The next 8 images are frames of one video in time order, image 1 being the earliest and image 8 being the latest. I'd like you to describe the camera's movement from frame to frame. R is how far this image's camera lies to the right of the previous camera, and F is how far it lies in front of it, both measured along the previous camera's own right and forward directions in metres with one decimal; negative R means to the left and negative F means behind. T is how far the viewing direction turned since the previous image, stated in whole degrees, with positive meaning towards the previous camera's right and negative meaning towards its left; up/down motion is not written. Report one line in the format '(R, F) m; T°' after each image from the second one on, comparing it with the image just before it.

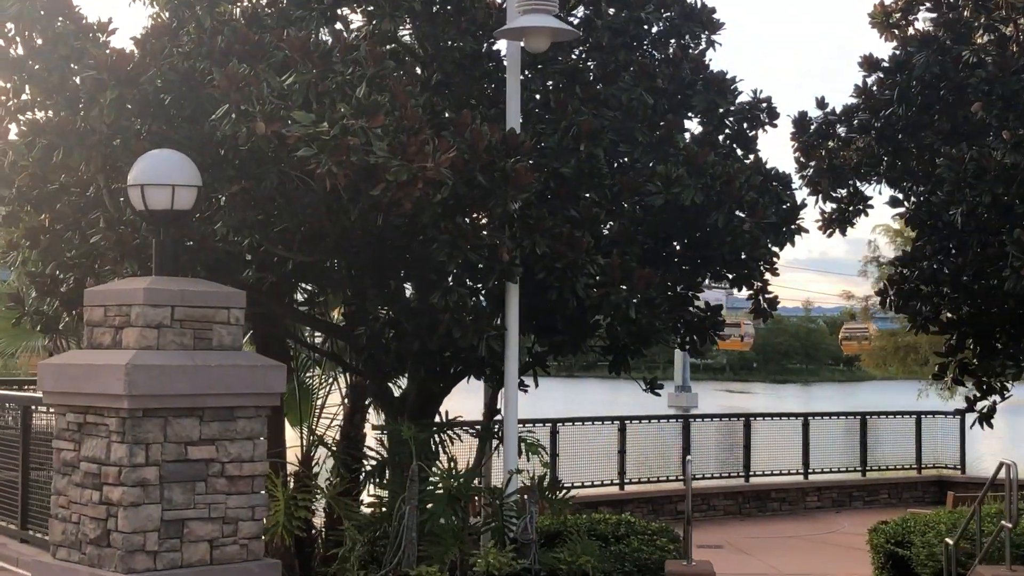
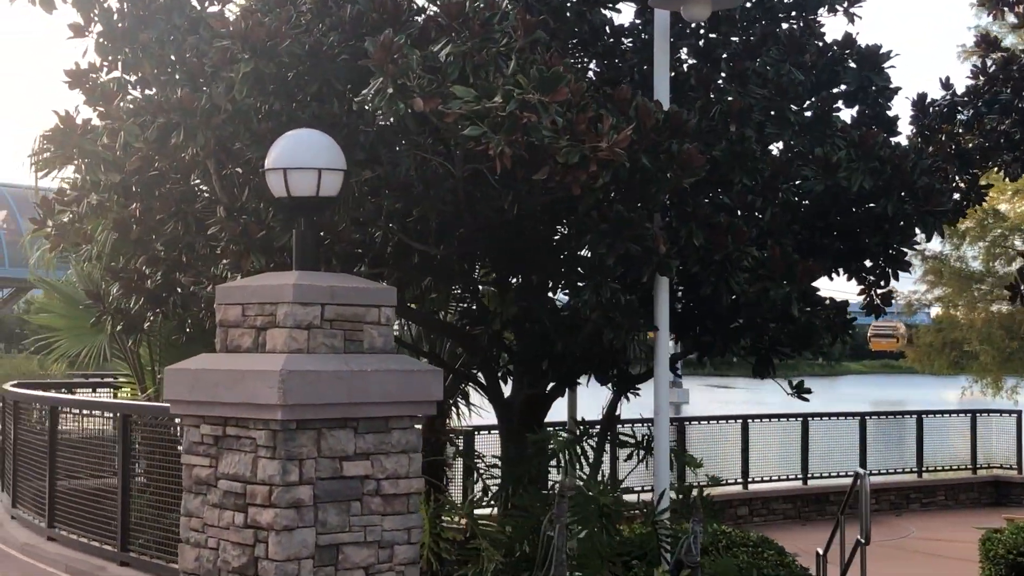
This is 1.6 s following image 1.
(-1.0, +0.8) m; +1°
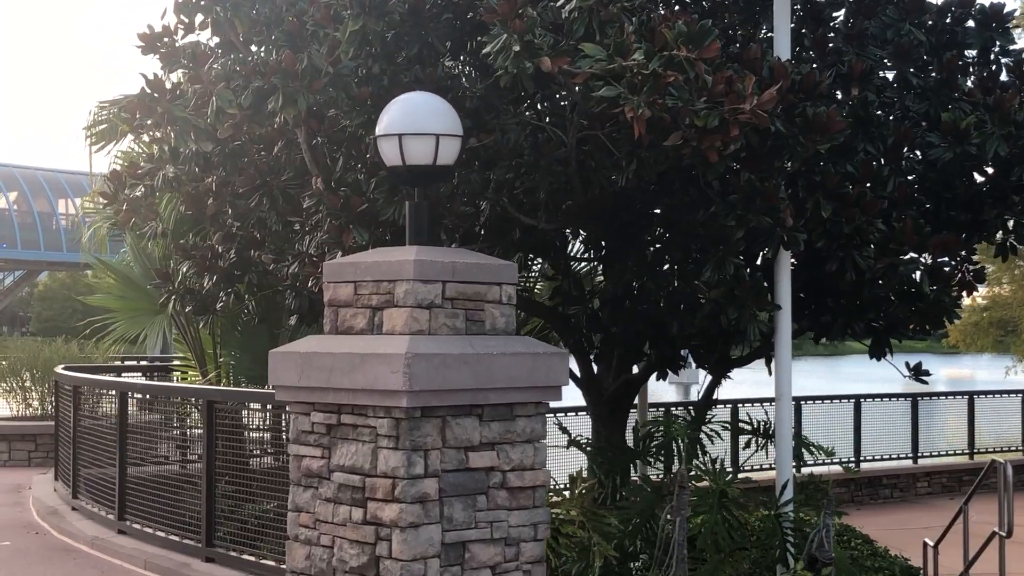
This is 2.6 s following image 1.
(-0.6, +0.5) m; 0°
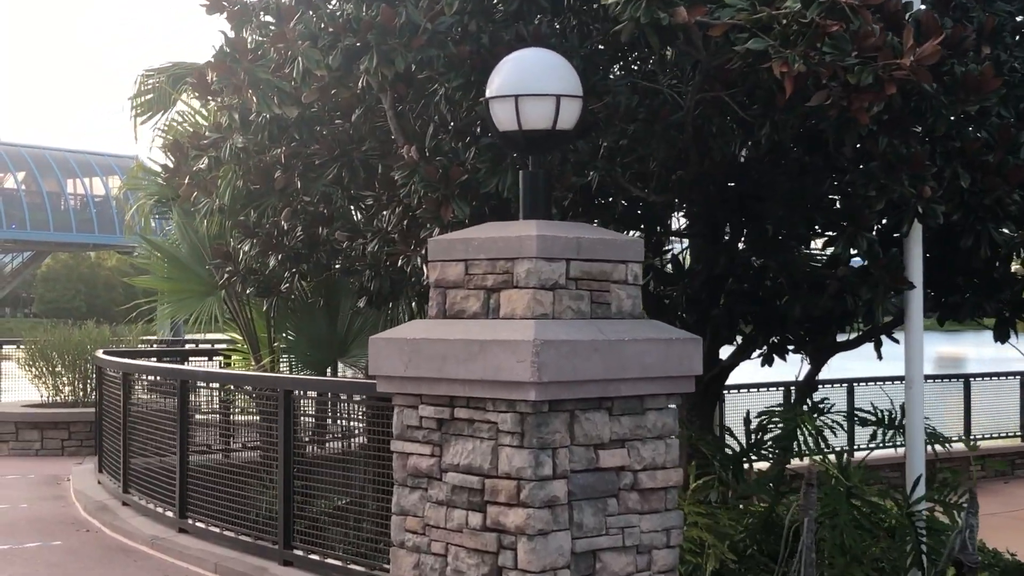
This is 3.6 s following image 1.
(-0.5, +0.6) m; 0°
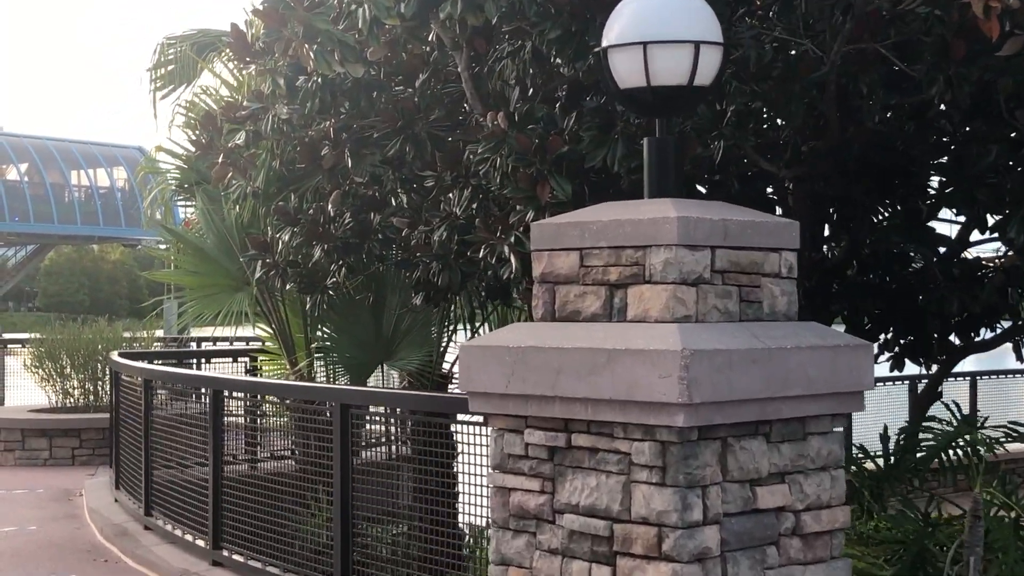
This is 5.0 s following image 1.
(-0.4, +1.1) m; 0°
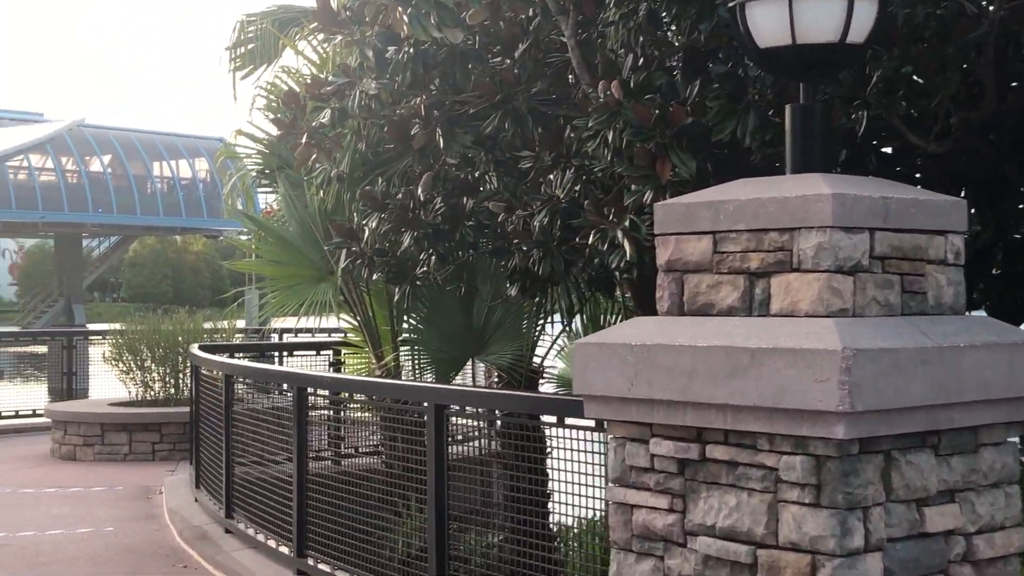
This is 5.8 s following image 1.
(-0.1, +0.5) m; -3°
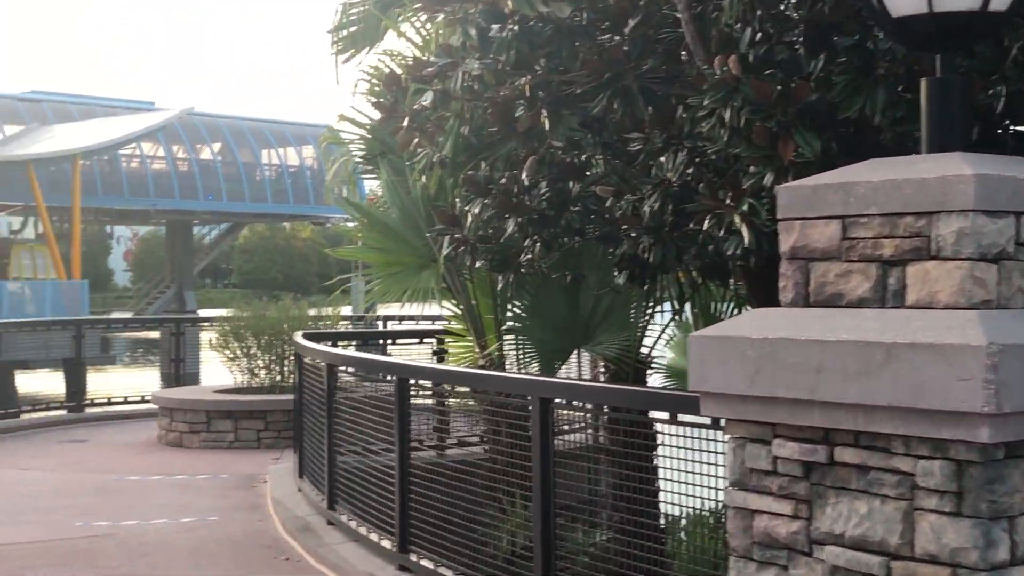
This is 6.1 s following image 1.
(0.0, +0.2) m; -4°
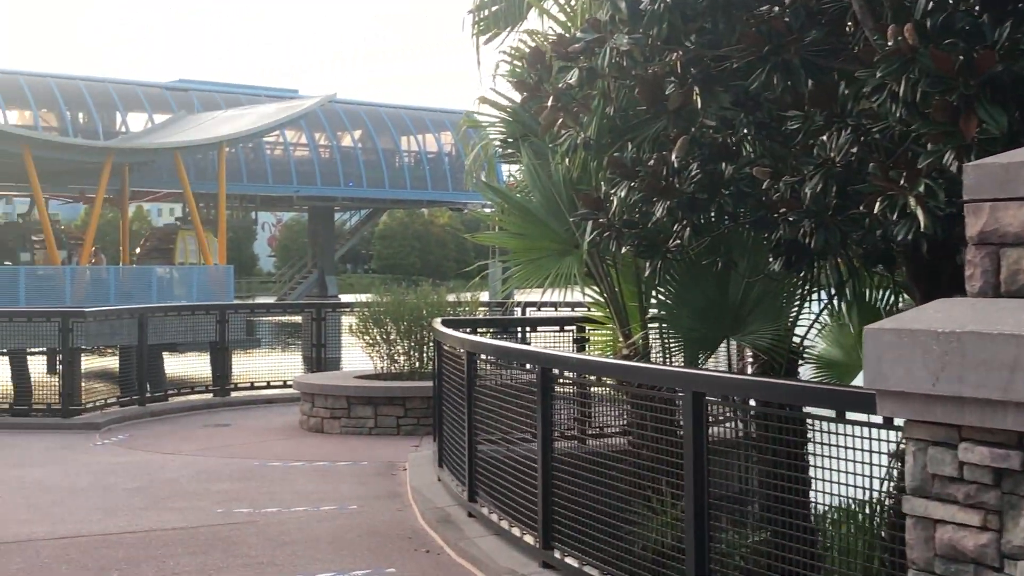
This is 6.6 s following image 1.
(-0.1, +0.2) m; -6°
